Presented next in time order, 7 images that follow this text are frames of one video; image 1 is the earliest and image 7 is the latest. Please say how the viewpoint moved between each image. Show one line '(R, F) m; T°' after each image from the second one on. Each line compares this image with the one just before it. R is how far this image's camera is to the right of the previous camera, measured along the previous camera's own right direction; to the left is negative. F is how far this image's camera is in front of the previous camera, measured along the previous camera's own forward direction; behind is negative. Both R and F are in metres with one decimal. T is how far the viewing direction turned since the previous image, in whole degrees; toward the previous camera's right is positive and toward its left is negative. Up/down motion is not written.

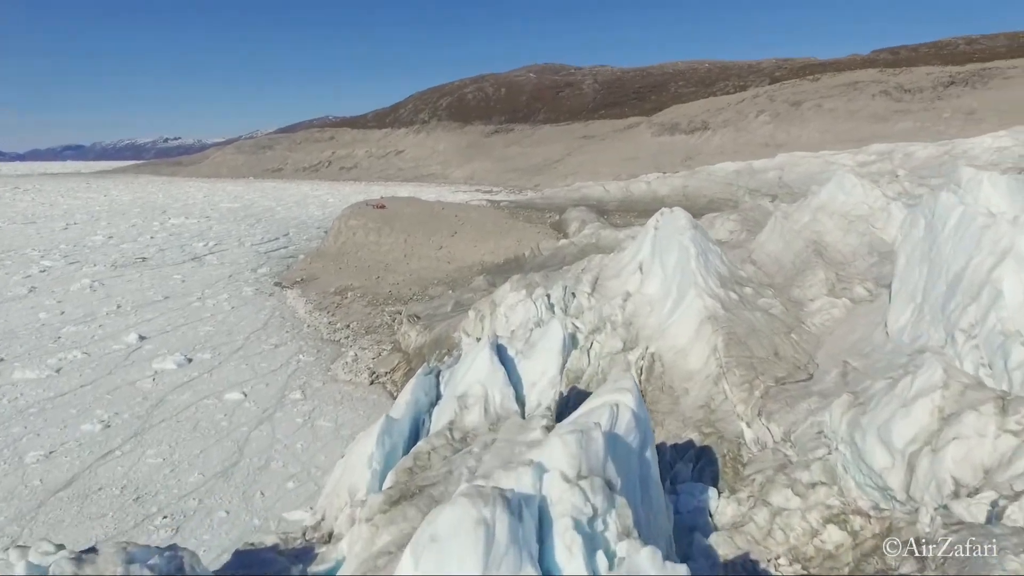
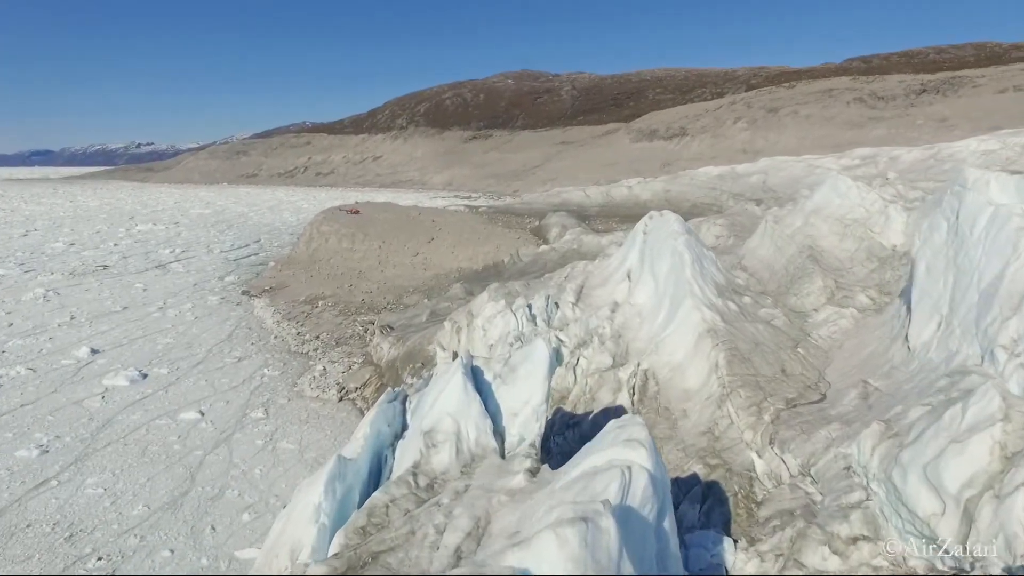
(0.0, +0.7) m; +2°
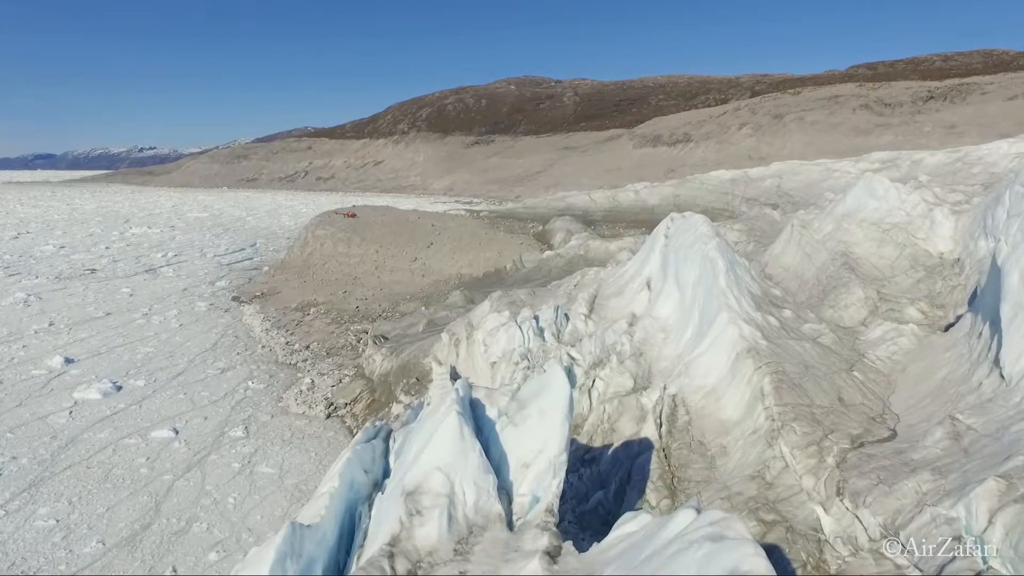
(-0.1, +0.9) m; 0°
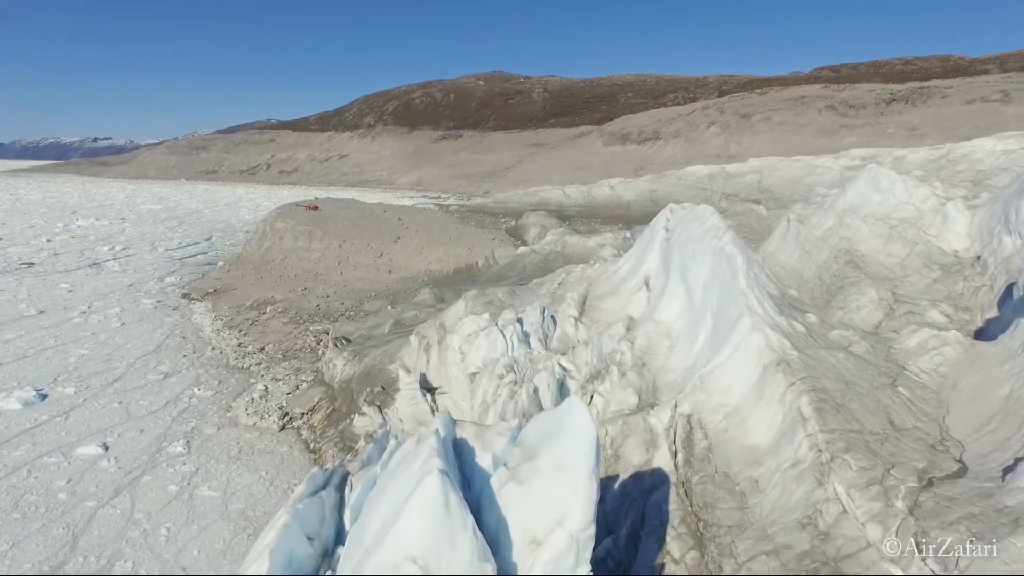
(-0.1, +1.0) m; +3°
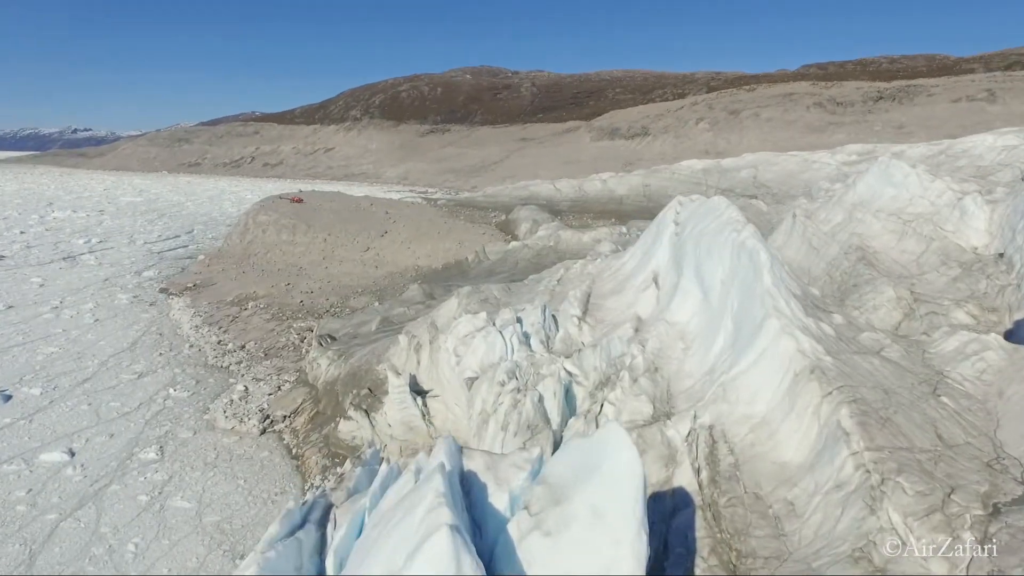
(-0.1, +0.5) m; +1°
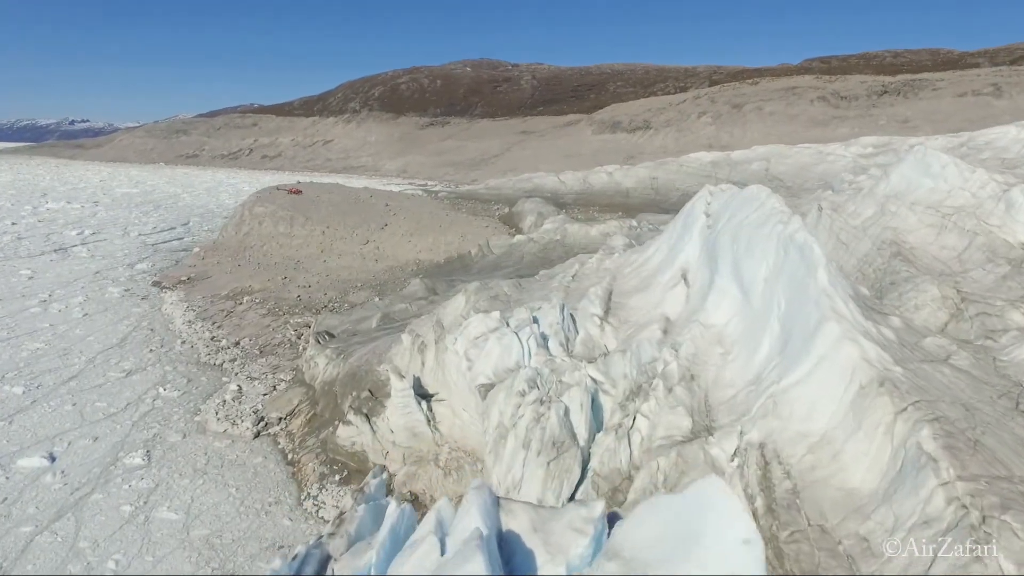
(-0.2, +0.5) m; 0°
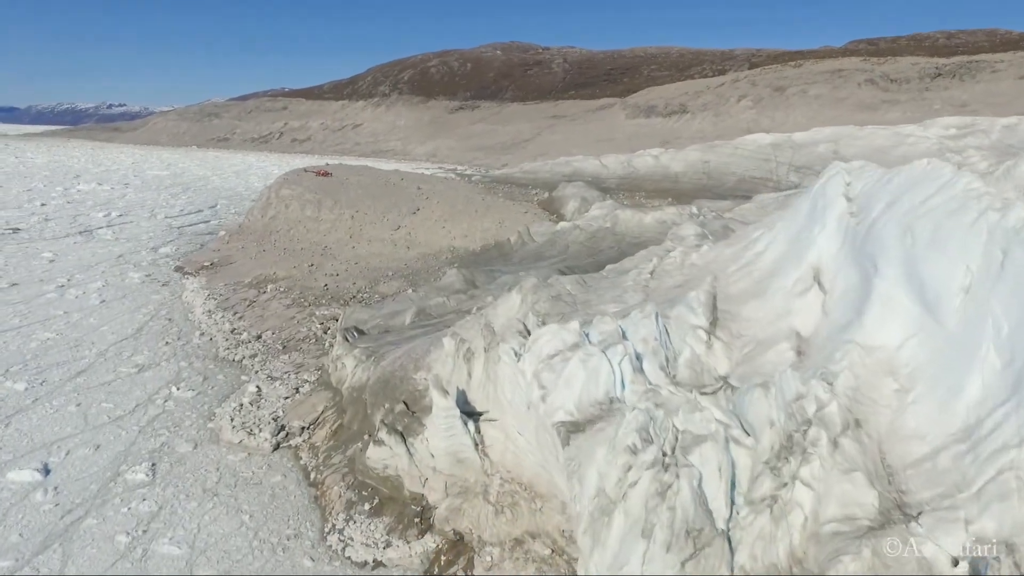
(-0.4, +1.2) m; -2°
